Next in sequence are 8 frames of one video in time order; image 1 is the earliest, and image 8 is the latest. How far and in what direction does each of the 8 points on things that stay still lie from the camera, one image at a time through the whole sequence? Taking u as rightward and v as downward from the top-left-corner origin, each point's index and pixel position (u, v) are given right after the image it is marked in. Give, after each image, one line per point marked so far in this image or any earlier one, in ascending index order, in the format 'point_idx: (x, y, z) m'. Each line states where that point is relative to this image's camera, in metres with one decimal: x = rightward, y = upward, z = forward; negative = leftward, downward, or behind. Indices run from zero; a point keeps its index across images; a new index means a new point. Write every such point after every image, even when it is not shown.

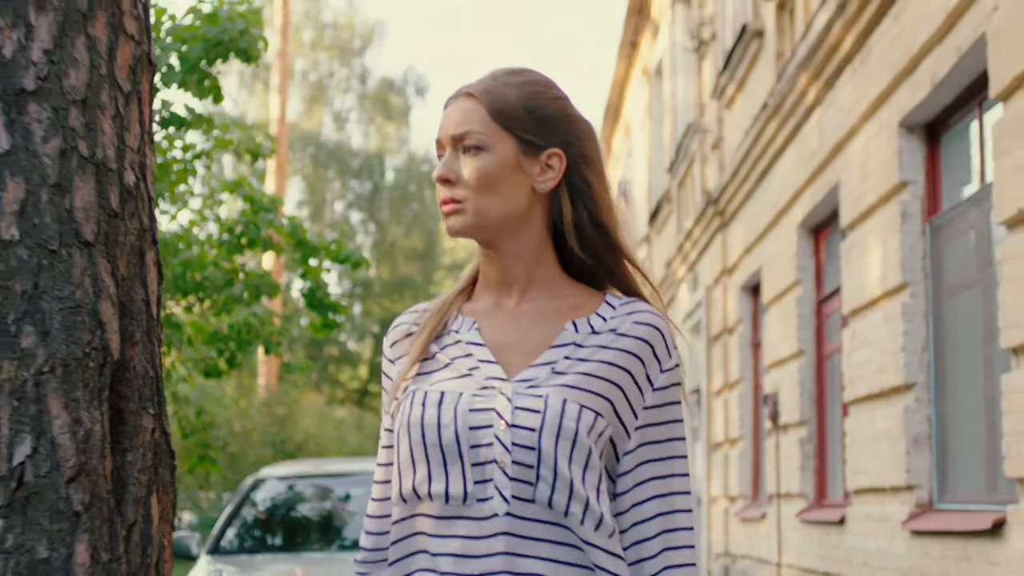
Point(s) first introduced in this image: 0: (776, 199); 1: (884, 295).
0: (+1.8, +0.6, +10.3) m
1: (+1.8, 0.0, +7.2) m
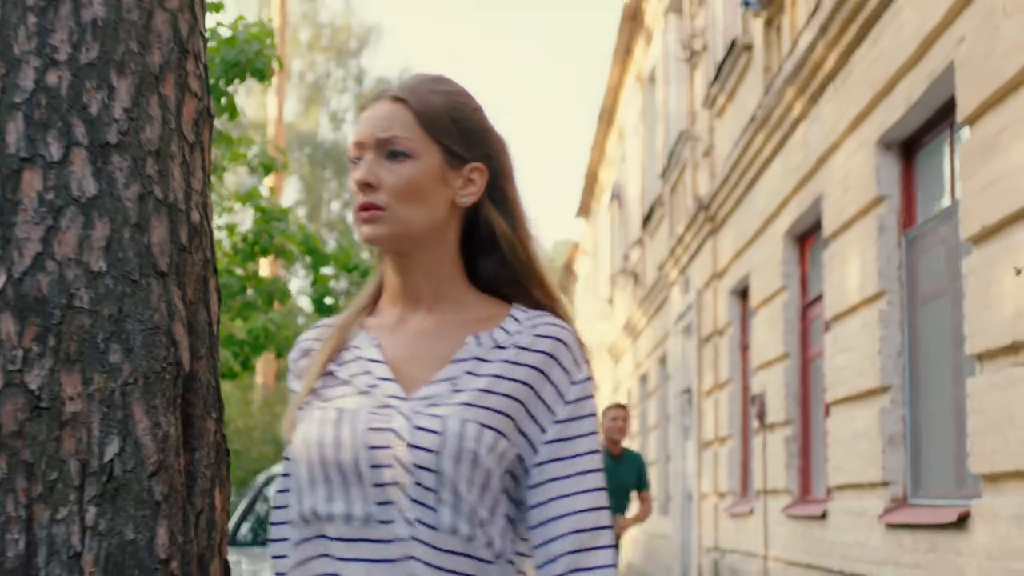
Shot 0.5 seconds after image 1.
0: (+1.8, +0.6, +10.7) m
1: (+1.8, -0.1, +7.7) m
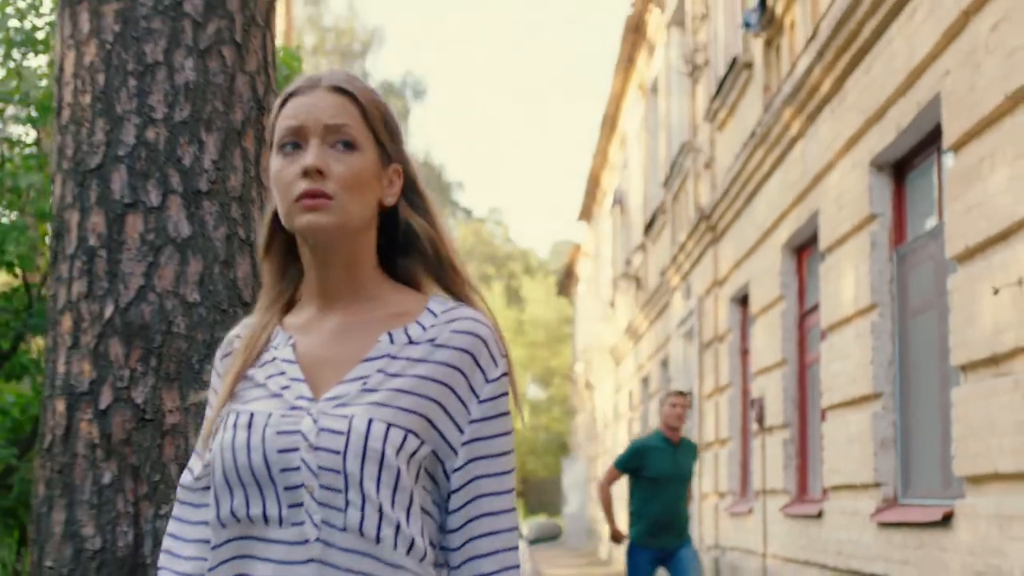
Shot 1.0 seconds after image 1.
0: (+1.8, +0.5, +11.2) m
1: (+1.8, -0.1, +8.1) m
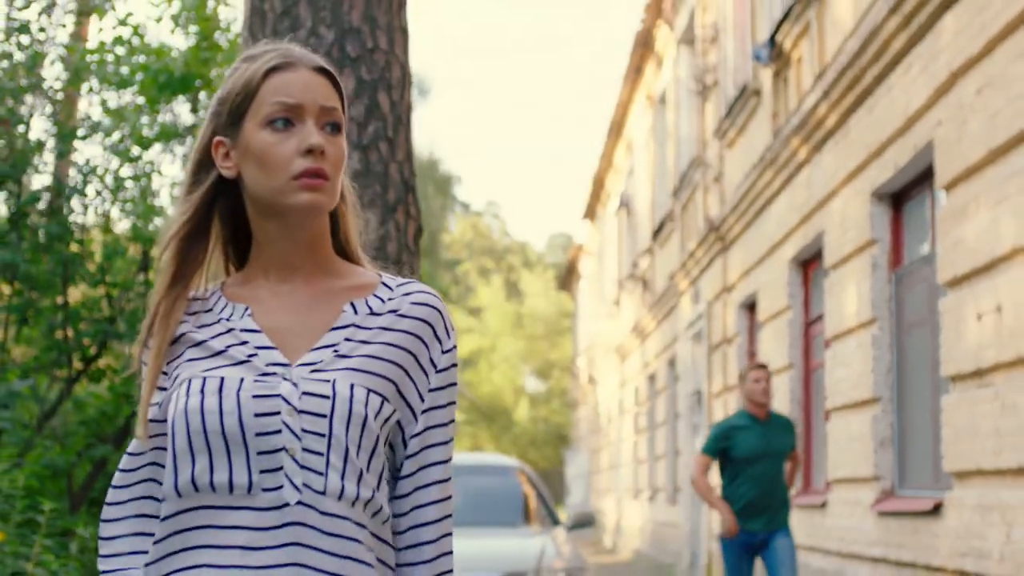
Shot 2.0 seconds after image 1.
0: (+2.1, +0.4, +12.2) m
1: (+2.1, -0.2, +9.2) m
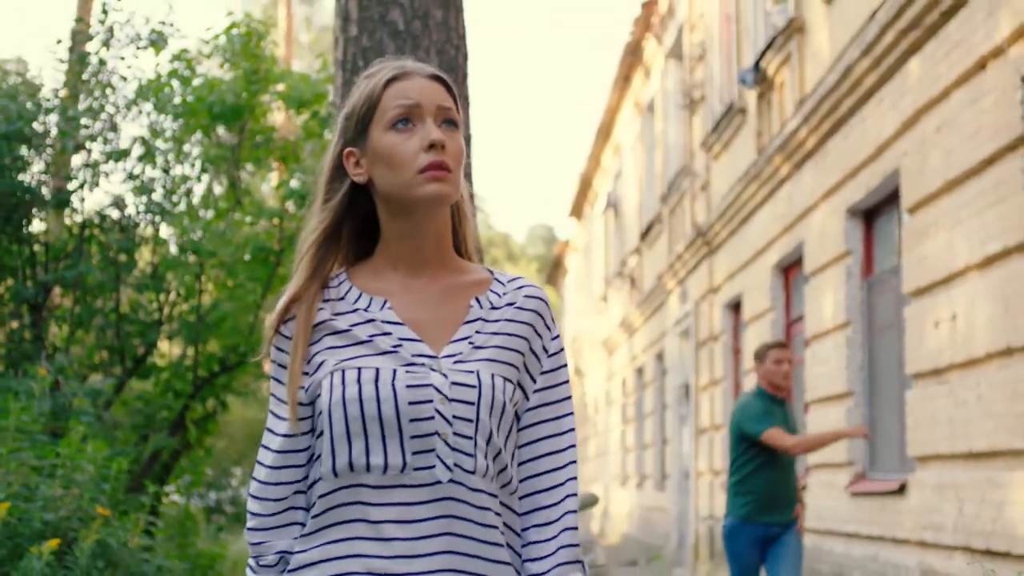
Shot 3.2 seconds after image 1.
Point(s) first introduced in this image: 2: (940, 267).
0: (+2.1, +0.4, +13.3) m
1: (+2.2, -0.3, +10.3) m
2: (+2.2, +0.1, +7.9) m
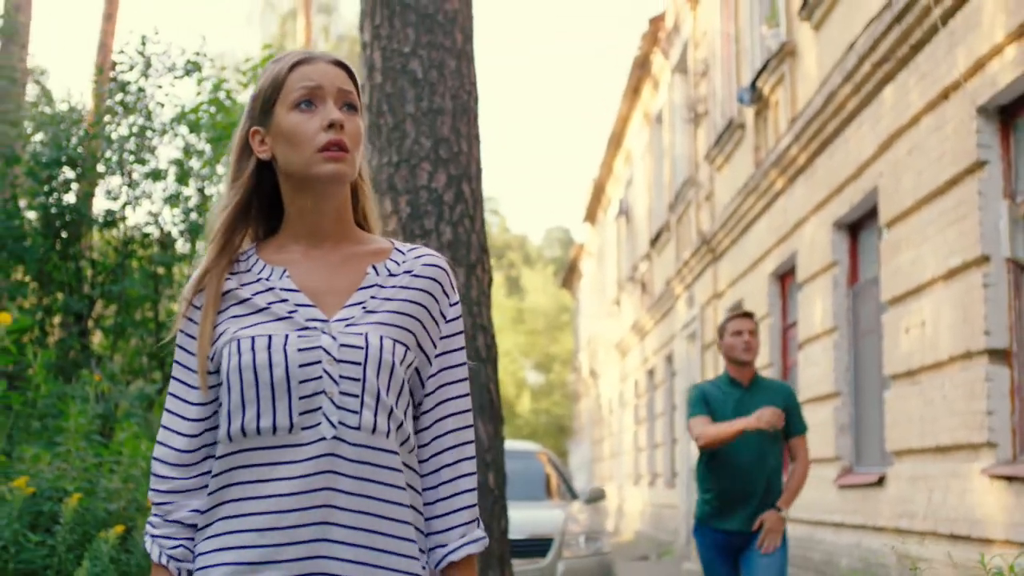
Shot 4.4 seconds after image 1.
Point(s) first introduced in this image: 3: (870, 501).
0: (+2.2, +0.3, +14.1) m
1: (+2.3, -0.3, +11.1) m
2: (+2.3, +0.1, +8.7) m
3: (+2.2, -1.3, +9.6) m
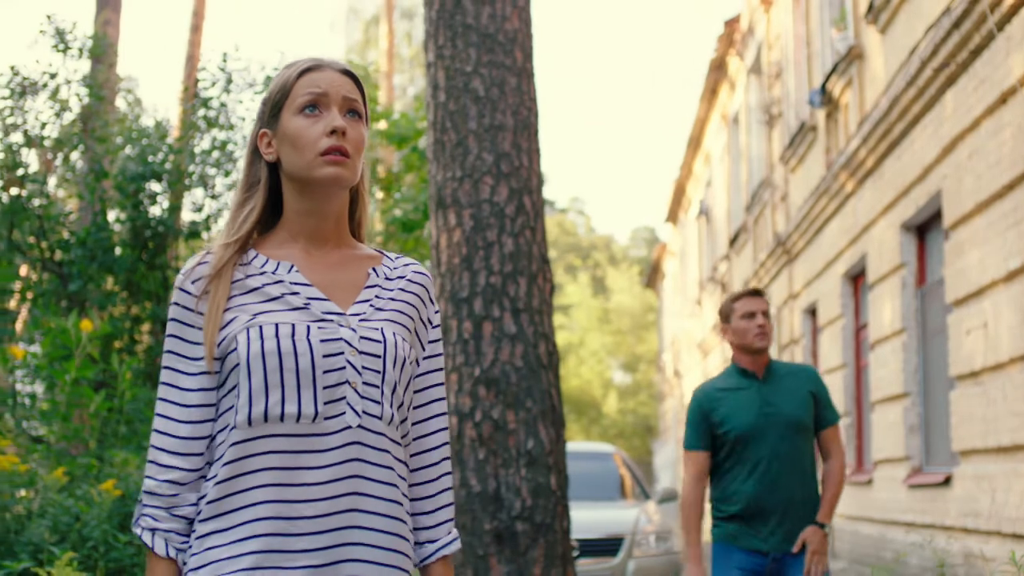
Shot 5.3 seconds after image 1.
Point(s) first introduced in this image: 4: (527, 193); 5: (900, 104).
0: (+2.9, +0.3, +14.2) m
1: (+2.8, -0.3, +11.2) m
2: (+2.7, 0.0, +8.8) m
3: (+2.7, -1.4, +9.8) m
4: (+0.1, +0.4, +6.8) m
5: (+2.7, +1.3, +10.6) m
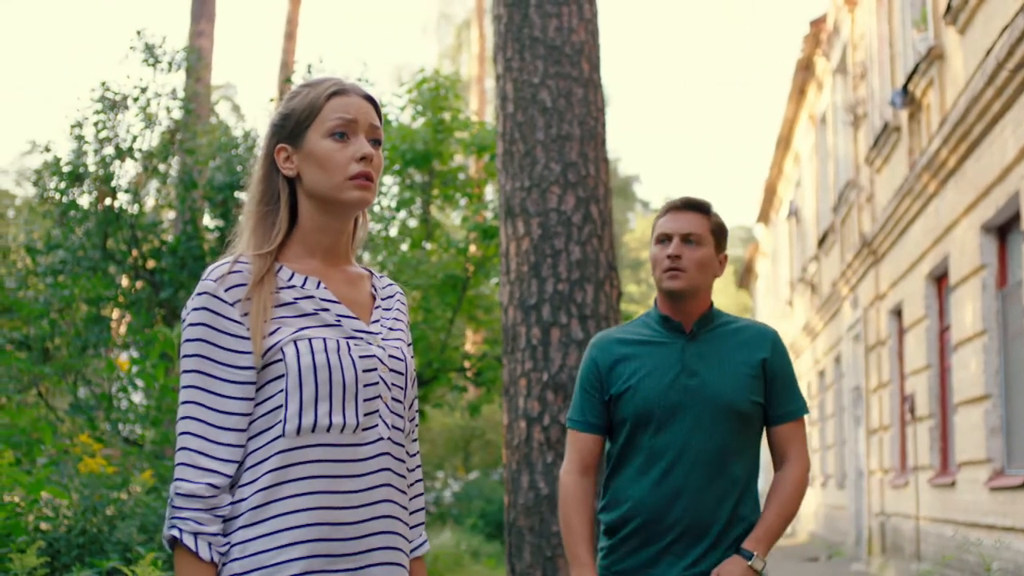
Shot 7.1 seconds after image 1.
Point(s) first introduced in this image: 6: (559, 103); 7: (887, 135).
0: (+3.7, +0.3, +14.2) m
1: (+3.4, -0.3, +11.1) m
2: (+3.1, 0.0, +8.8) m
3: (+3.2, -1.4, +9.7) m
4: (+0.4, +0.4, +6.9) m
5: (+3.2, +1.3, +10.6) m
6: (+0.2, +0.8, +6.9) m
7: (+3.7, +1.5, +15.0) m
